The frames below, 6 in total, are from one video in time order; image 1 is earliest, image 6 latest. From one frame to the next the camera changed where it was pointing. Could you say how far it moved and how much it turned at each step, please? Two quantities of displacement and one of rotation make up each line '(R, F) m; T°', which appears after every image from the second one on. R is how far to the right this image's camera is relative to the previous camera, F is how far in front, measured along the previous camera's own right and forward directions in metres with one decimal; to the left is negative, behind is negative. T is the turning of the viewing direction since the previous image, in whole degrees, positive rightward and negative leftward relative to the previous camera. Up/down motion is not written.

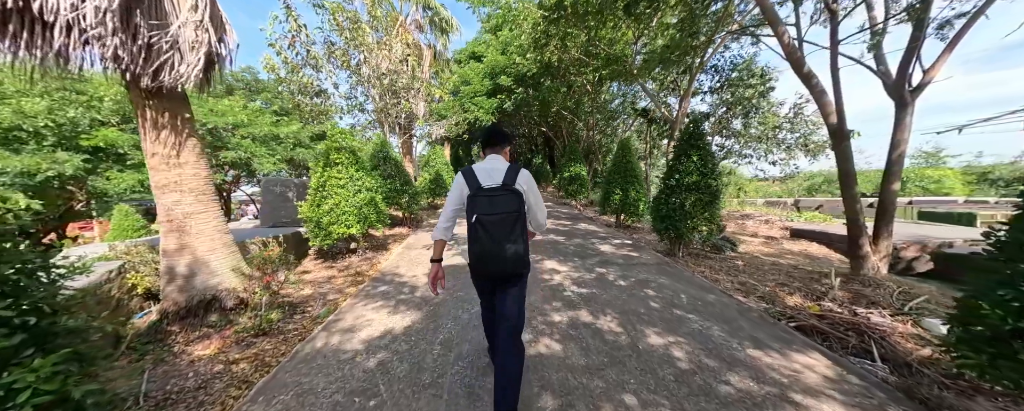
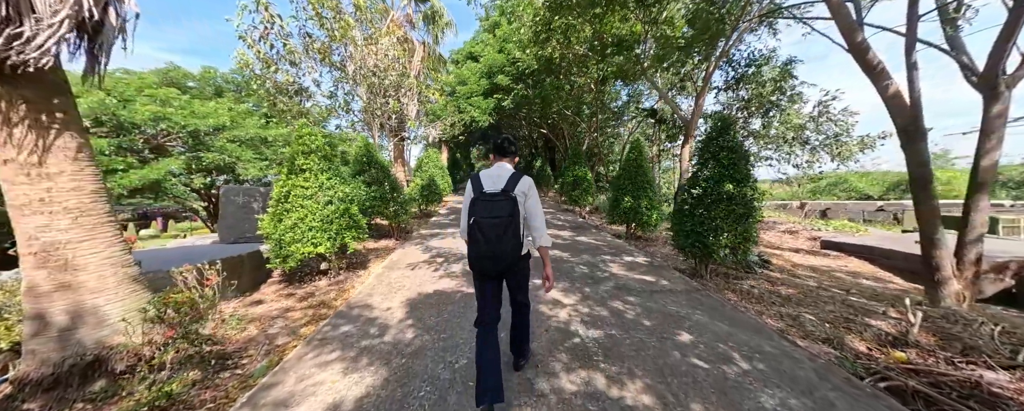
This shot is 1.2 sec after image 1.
(0.0, +0.7) m; 0°
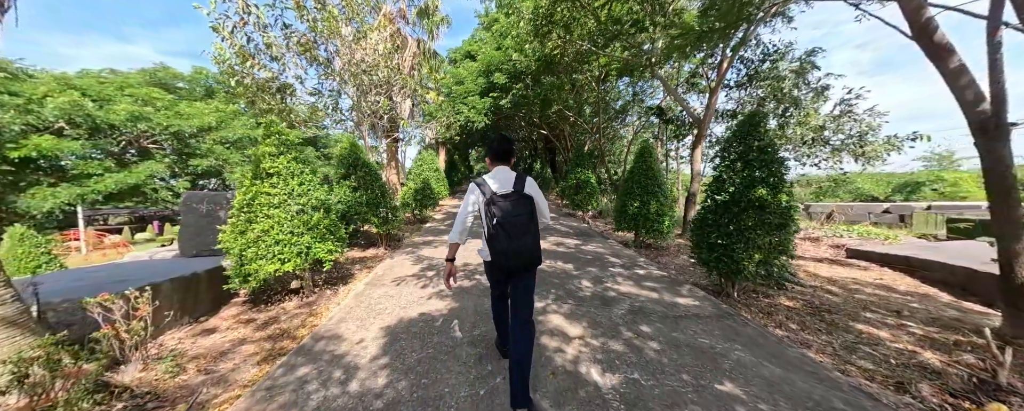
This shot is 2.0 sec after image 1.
(0.0, +0.5) m; 0°
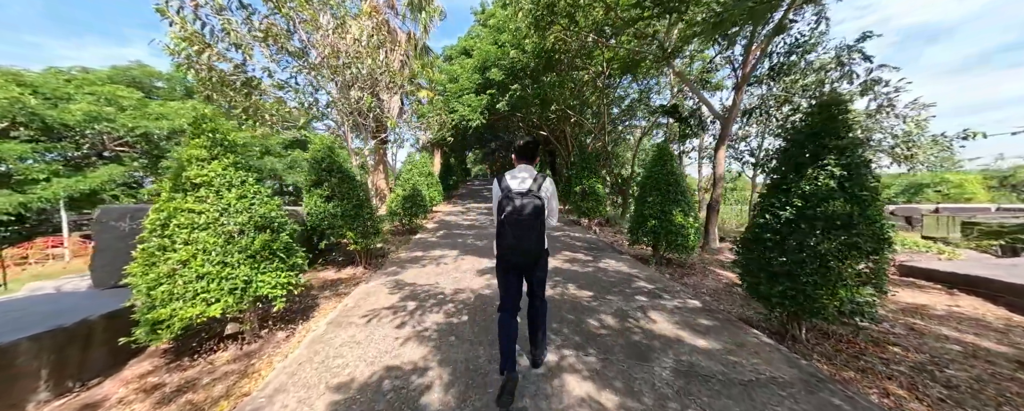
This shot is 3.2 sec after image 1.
(0.0, +0.8) m; 0°
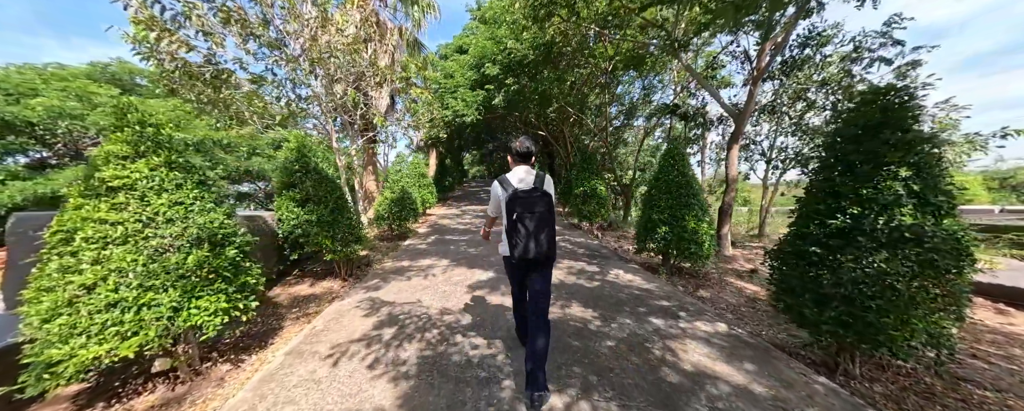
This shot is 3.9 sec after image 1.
(0.0, +0.5) m; 0°
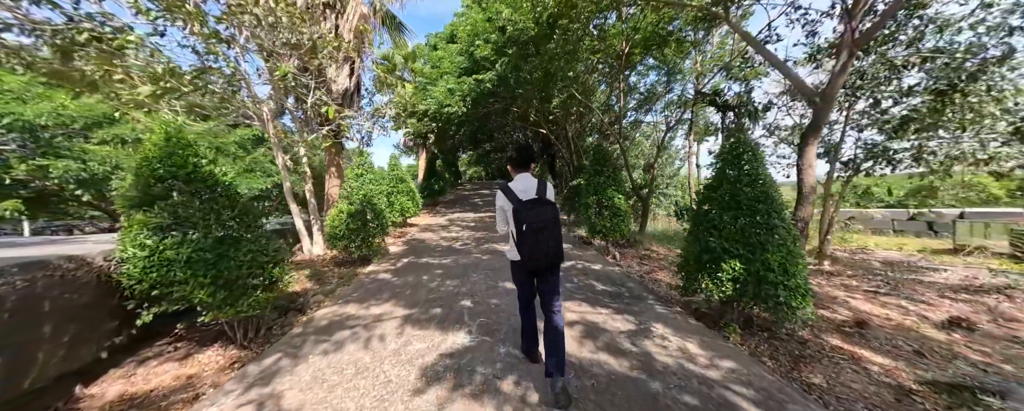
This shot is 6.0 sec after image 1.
(+0.1, +1.6) m; 0°
